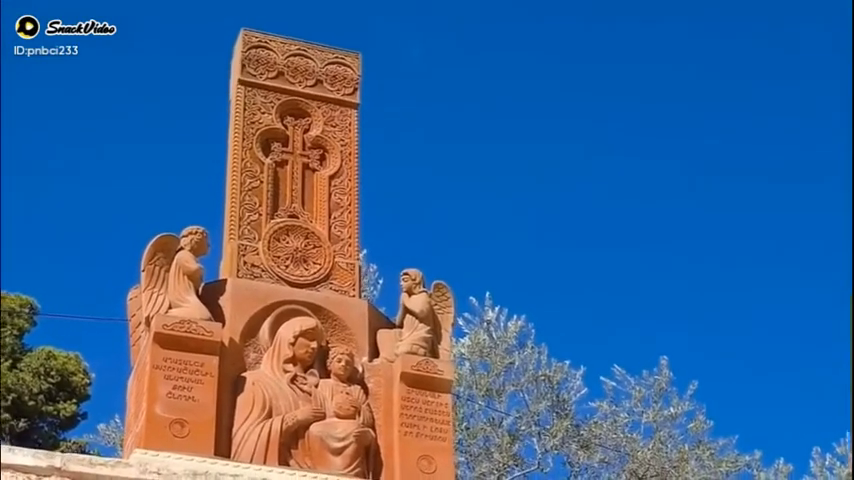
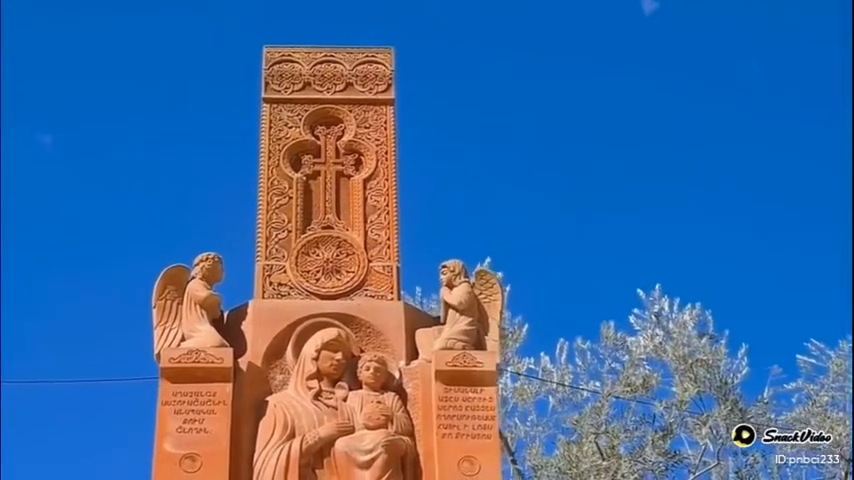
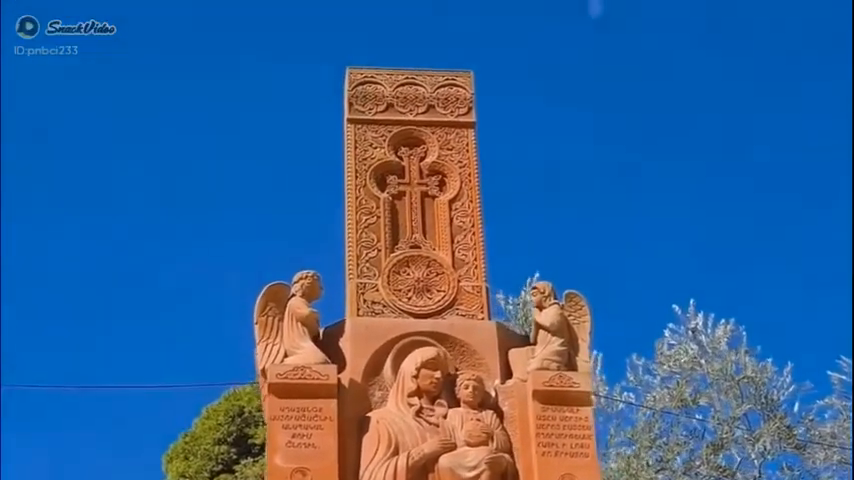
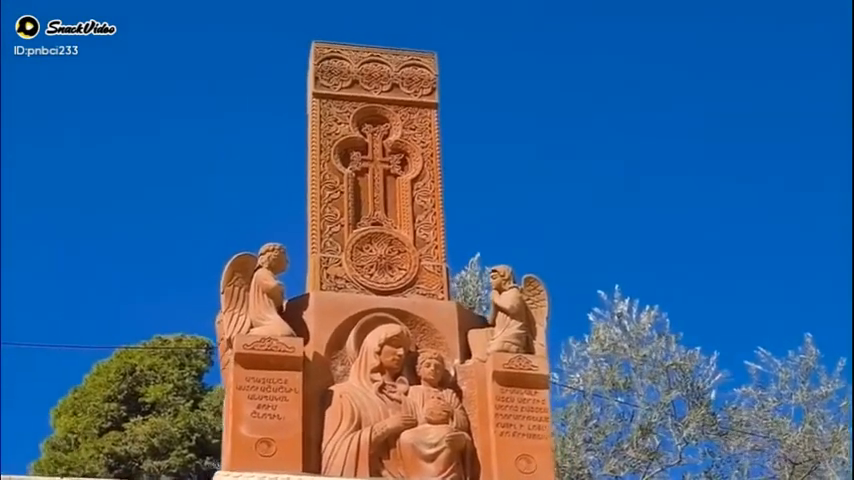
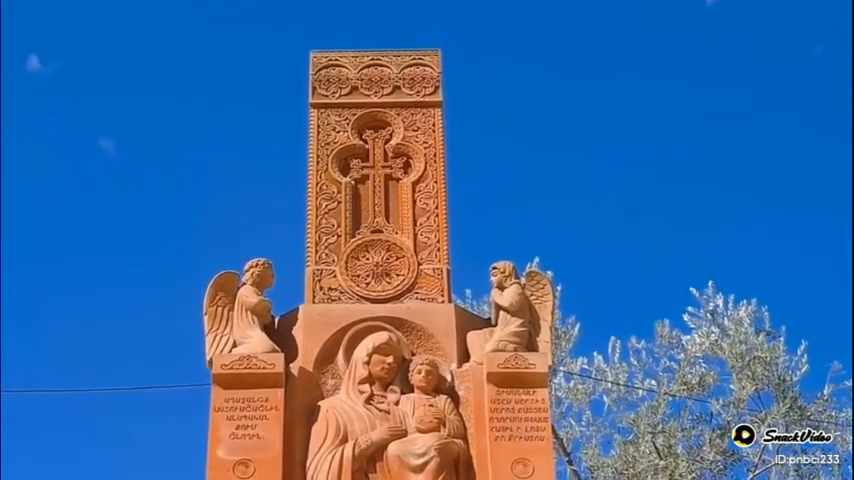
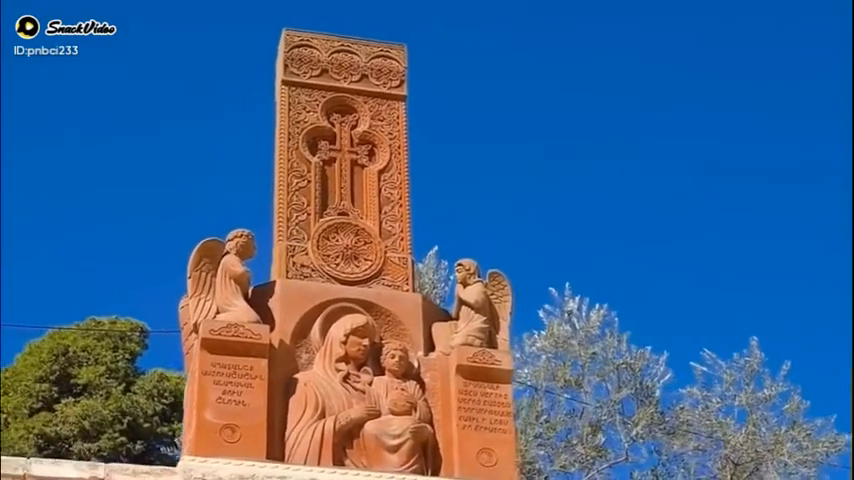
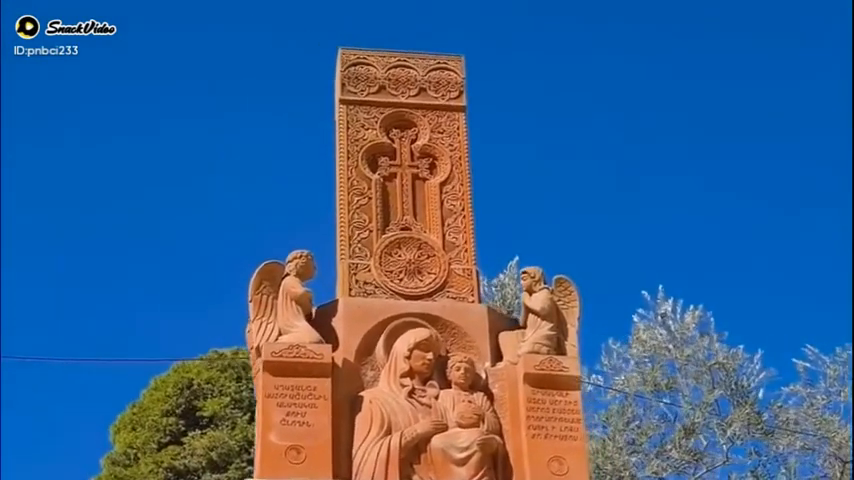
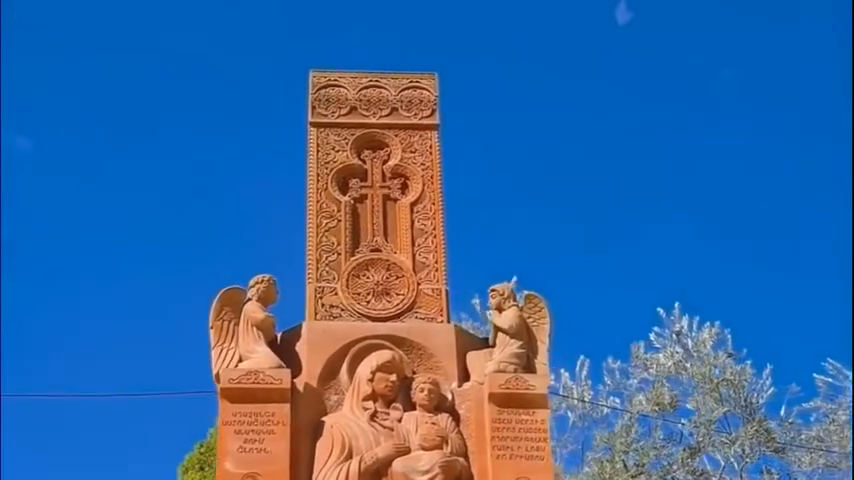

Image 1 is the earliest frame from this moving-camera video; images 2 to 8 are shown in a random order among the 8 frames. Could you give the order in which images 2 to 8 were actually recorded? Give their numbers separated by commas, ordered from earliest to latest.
6, 4, 7, 3, 8, 2, 5
